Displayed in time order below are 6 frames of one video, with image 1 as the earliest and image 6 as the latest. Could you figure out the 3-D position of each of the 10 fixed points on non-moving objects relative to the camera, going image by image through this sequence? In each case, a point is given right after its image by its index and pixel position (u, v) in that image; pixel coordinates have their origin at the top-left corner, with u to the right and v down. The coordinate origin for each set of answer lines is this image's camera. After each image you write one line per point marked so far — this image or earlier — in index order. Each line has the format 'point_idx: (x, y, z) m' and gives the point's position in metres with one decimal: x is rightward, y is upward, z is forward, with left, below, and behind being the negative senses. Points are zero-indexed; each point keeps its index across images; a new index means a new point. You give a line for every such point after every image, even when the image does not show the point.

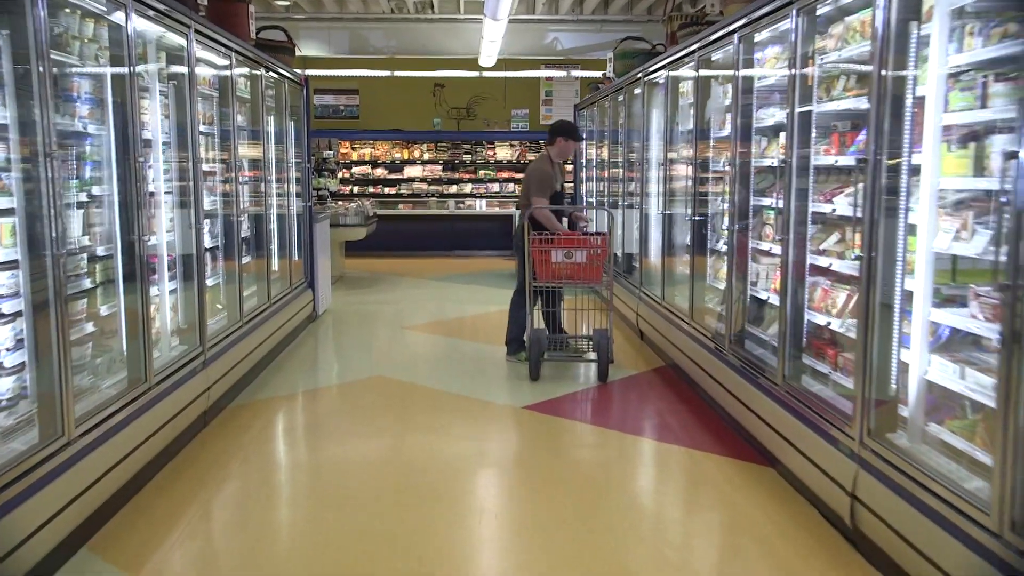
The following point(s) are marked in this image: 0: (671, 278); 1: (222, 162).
0: (+1.0, +0.1, +5.3) m
1: (-1.6, +0.7, +4.8) m
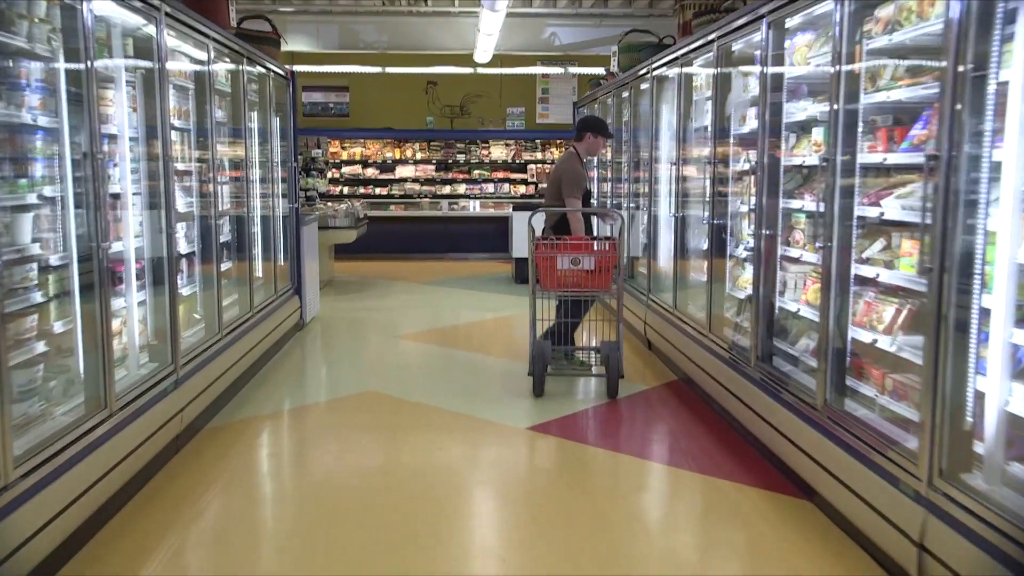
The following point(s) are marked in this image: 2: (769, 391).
0: (+1.0, 0.0, +5.0) m
1: (-1.6, +0.6, +4.4) m
2: (+1.0, -0.4, +3.5) m
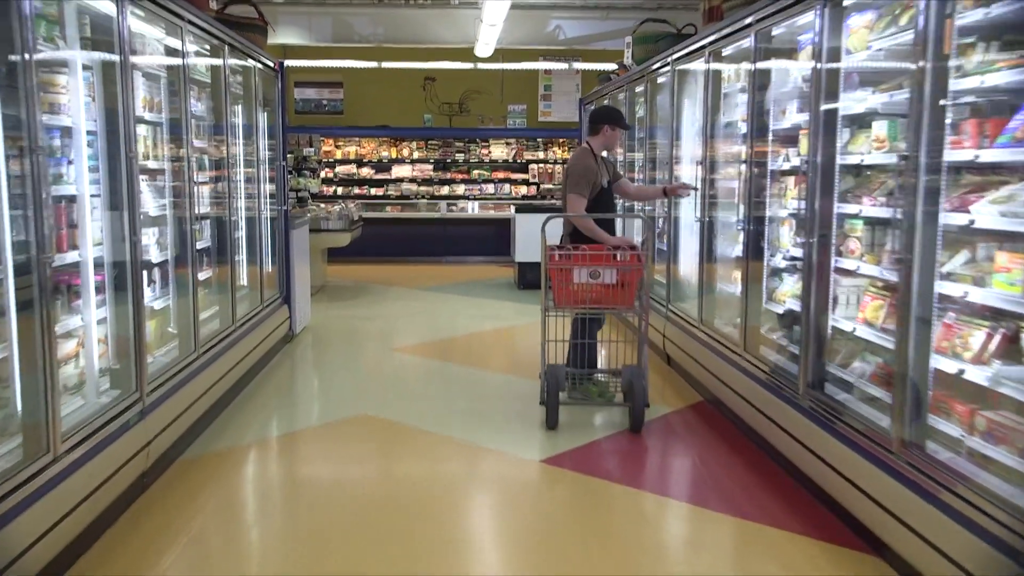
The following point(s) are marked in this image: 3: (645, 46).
0: (+1.0, 0.0, +4.5) m
1: (-1.5, +0.6, +4.0) m
2: (+1.1, -0.5, +3.1) m
3: (+0.9, +1.6, +5.7) m
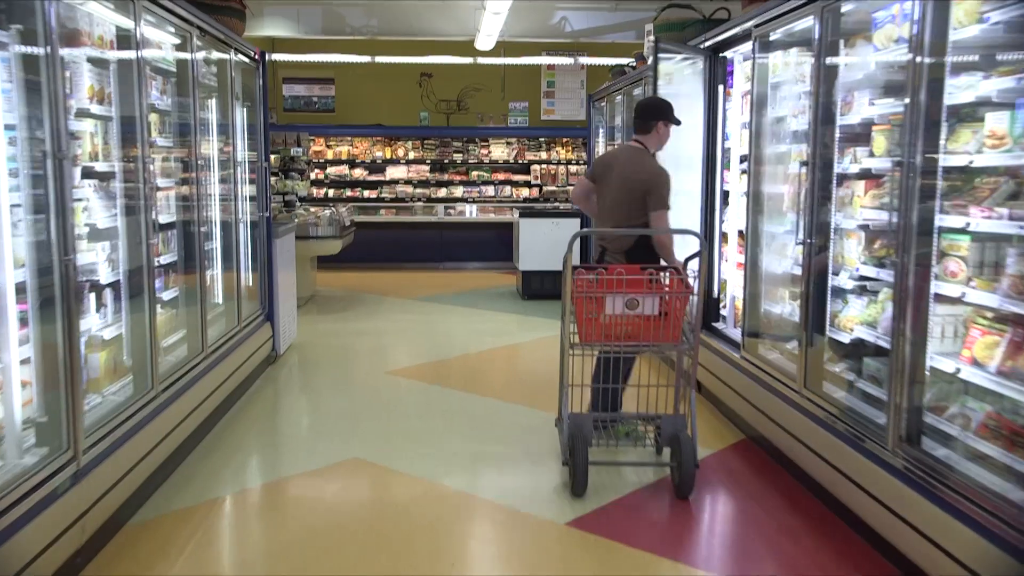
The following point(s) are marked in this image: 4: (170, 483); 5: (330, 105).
0: (+1.1, -0.1, +3.9) m
1: (-1.5, +0.5, +3.4) m
2: (+1.2, -0.6, +2.5) m
3: (+0.9, +1.5, +5.1) m
4: (-1.4, -0.8, +3.6) m
5: (-2.2, +2.3, +10.7) m
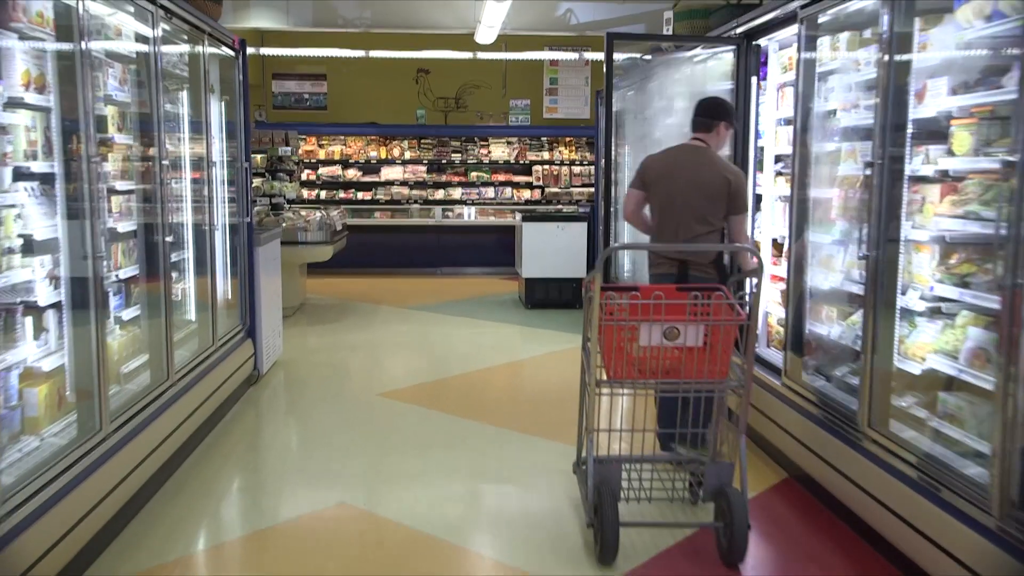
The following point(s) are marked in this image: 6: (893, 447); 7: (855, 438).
0: (+1.1, -0.2, +3.4) m
1: (-1.4, +0.4, +2.9) m
2: (+1.2, -0.6, +2.0) m
3: (+1.0, +1.4, +4.7) m
4: (-1.4, -0.9, +3.1) m
5: (-2.2, +2.2, +10.2) m
6: (+1.2, -0.5, +2.6) m
7: (+1.1, -0.5, +2.7) m
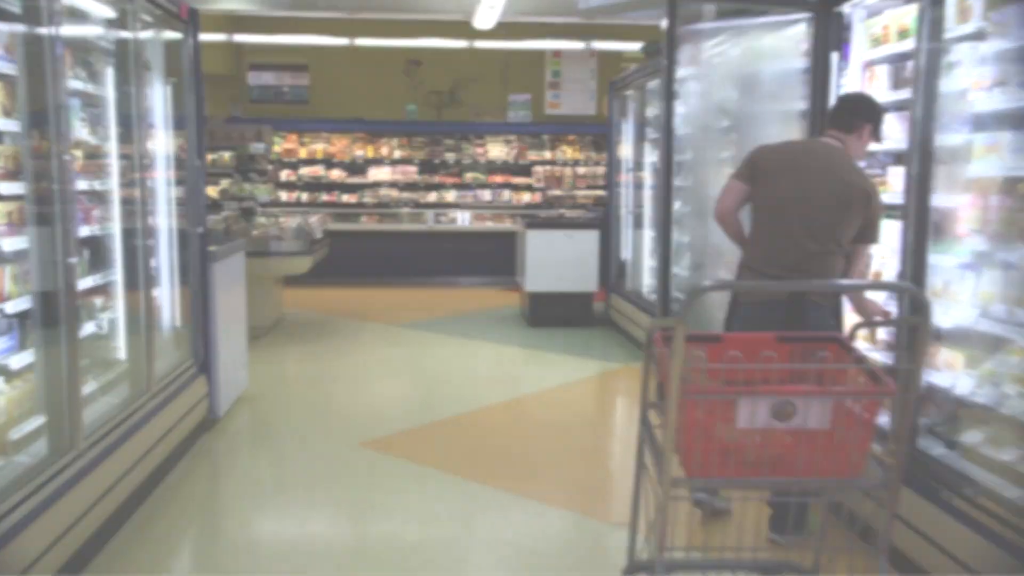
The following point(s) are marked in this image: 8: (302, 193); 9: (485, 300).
0: (+1.2, -0.3, +2.6) m
1: (-1.4, +0.3, +2.0) m
2: (+1.3, -0.7, +1.1) m
3: (+1.0, +1.3, +3.8) m
4: (-1.3, -1.0, +2.2) m
5: (-2.2, +2.1, +9.3) m
6: (+1.2, -0.6, +1.8) m
7: (+1.2, -0.6, +1.8) m
8: (-2.2, +1.0, +8.9) m
9: (-0.2, -0.1, +8.1) m
